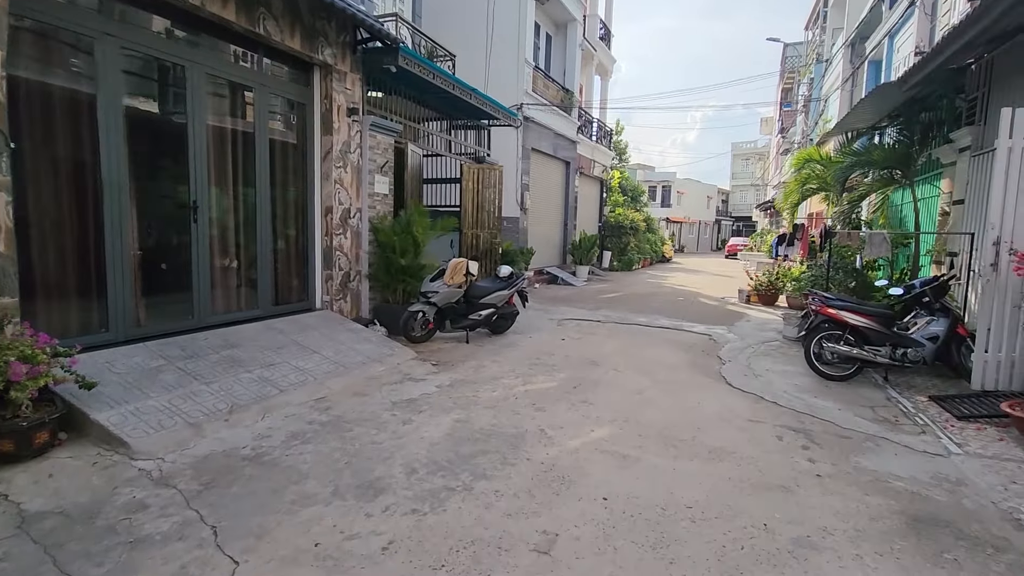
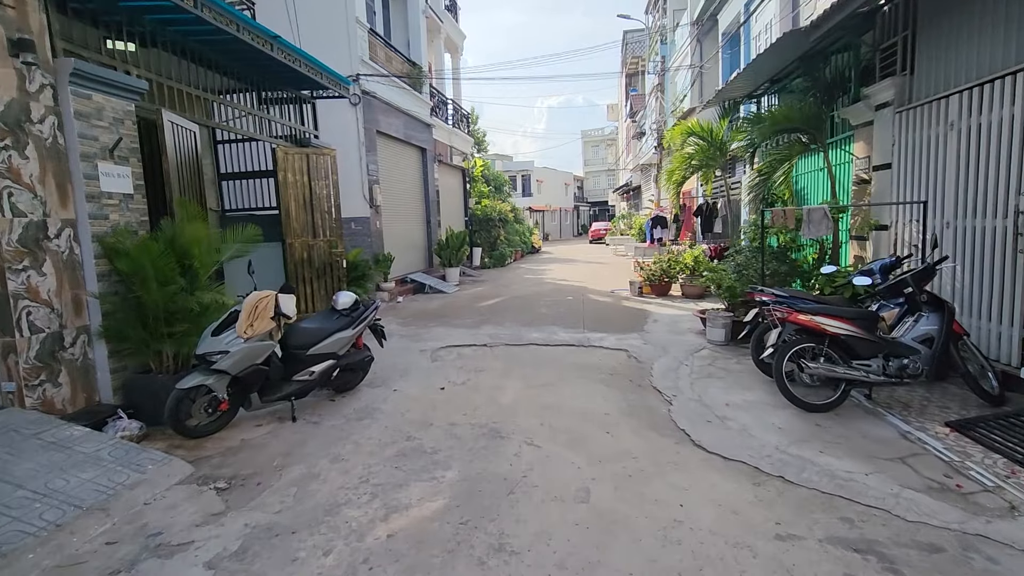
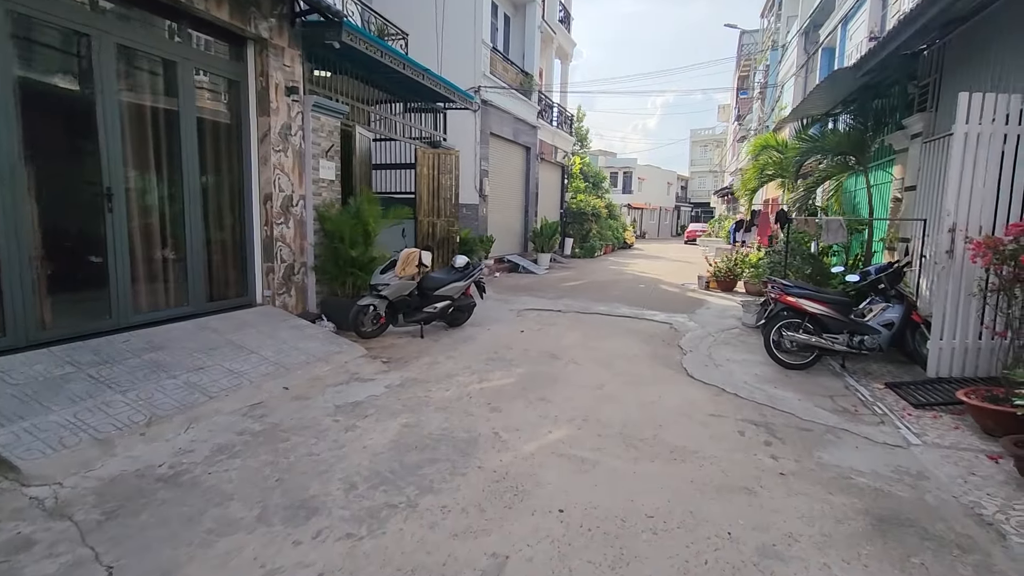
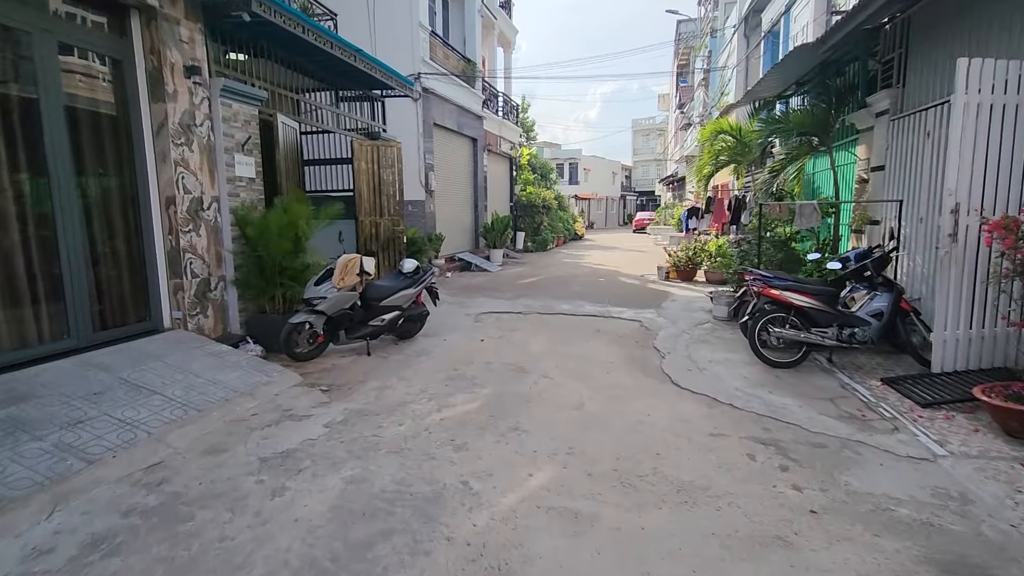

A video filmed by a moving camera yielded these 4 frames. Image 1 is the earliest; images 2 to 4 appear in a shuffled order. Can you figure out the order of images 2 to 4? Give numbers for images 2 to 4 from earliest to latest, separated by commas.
3, 4, 2
